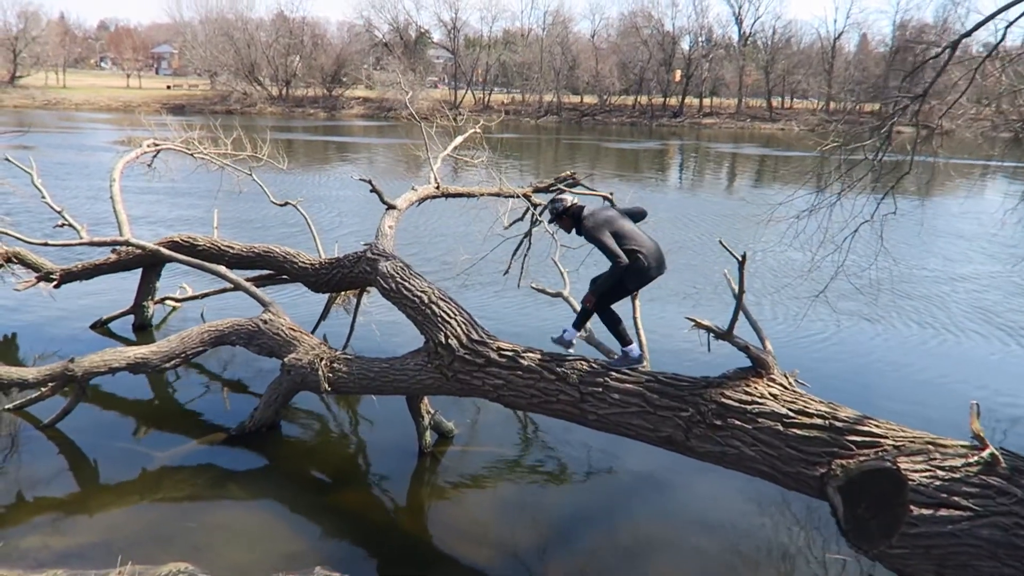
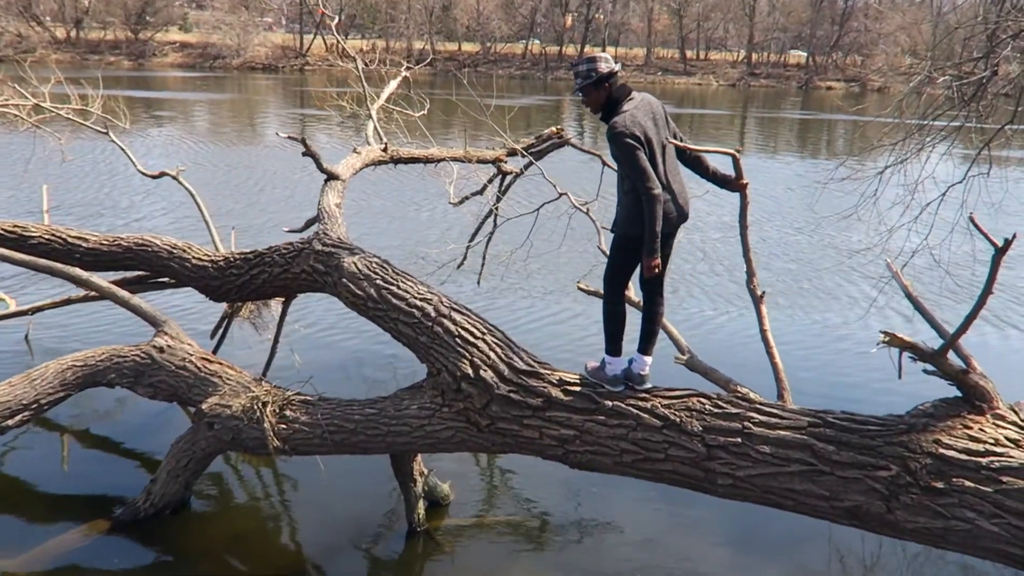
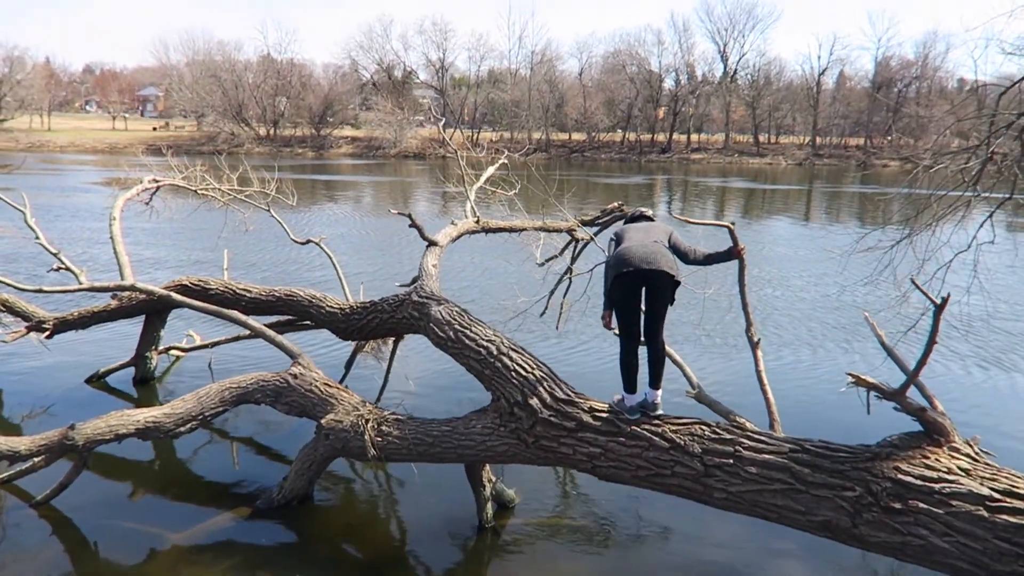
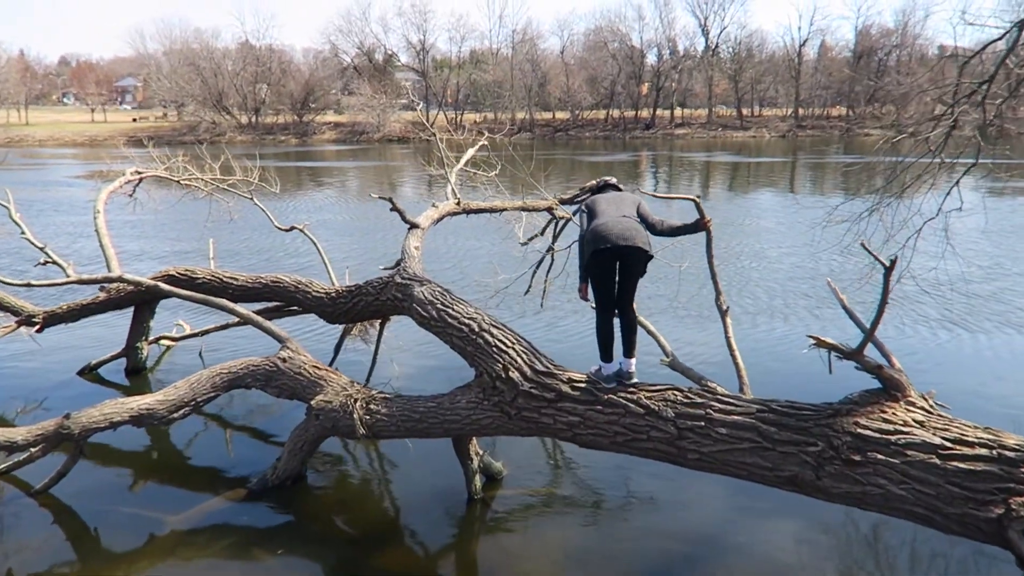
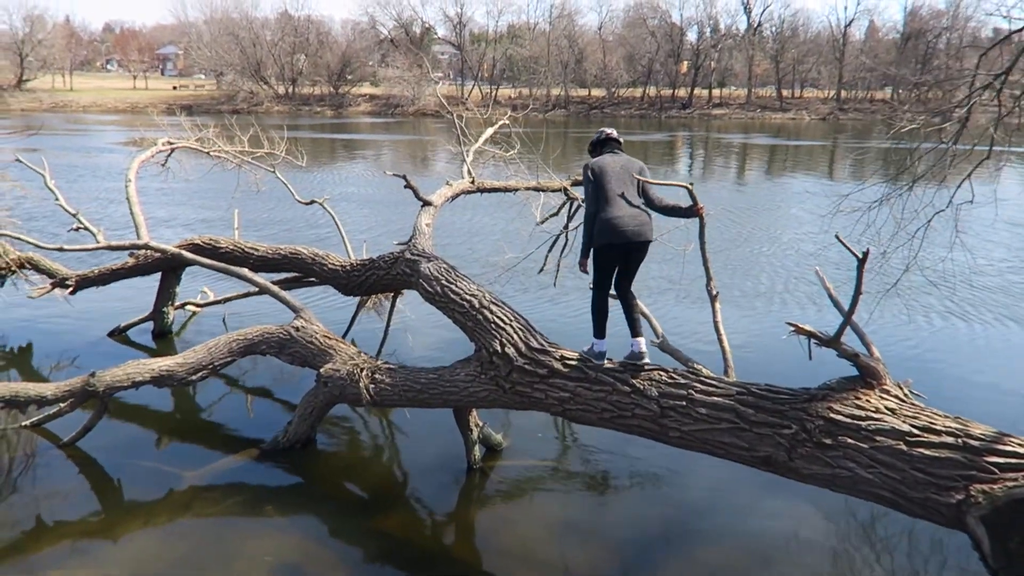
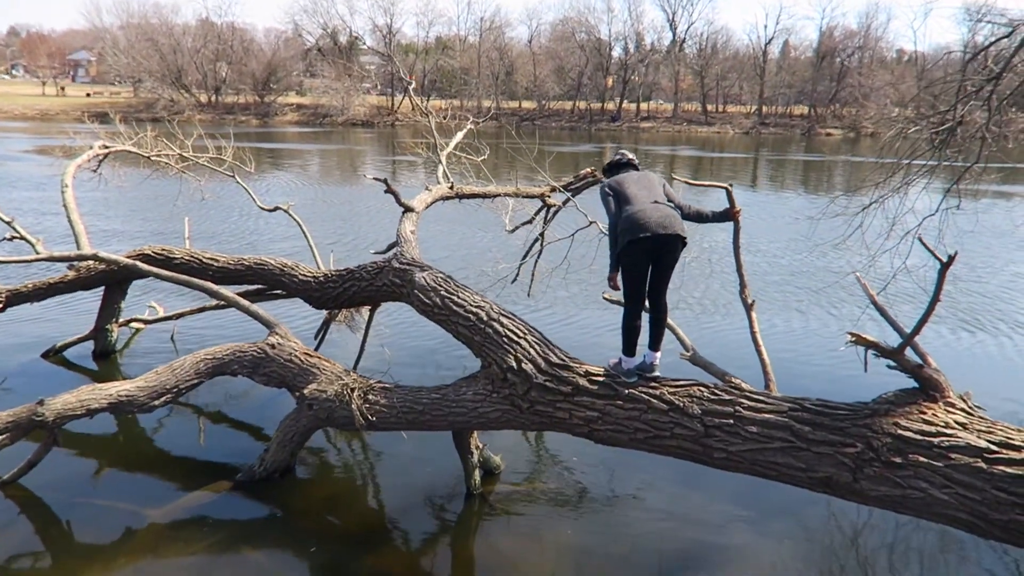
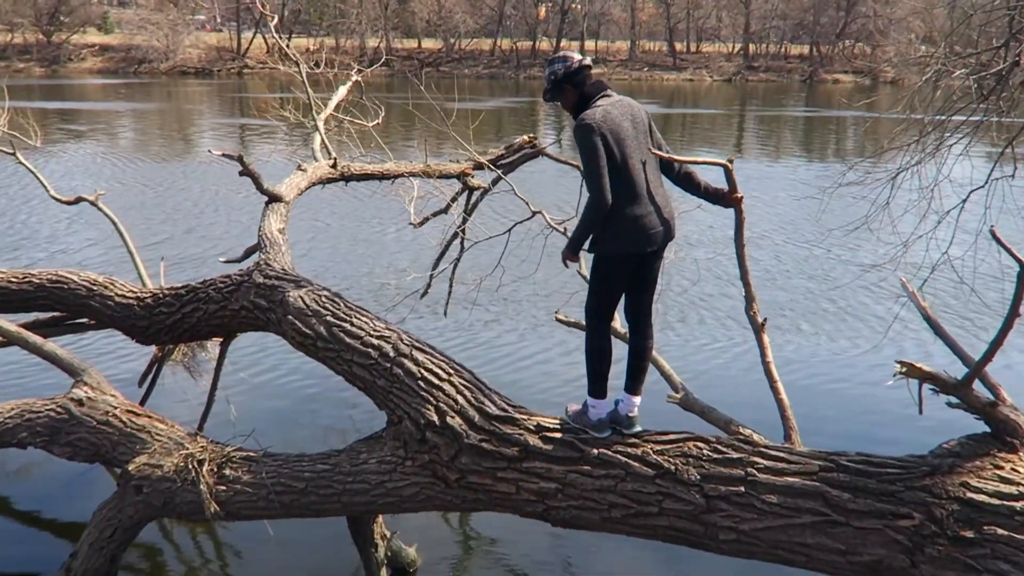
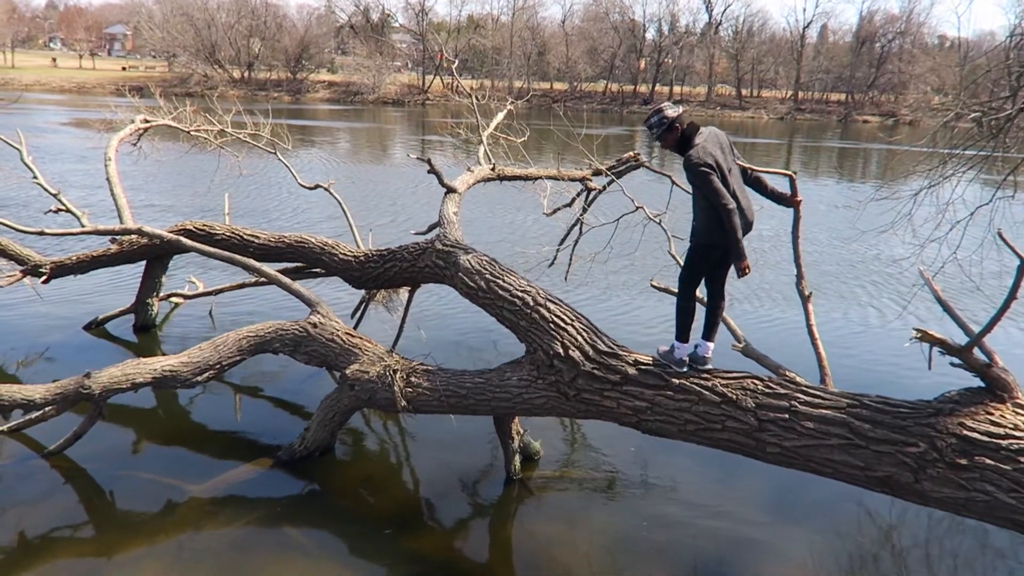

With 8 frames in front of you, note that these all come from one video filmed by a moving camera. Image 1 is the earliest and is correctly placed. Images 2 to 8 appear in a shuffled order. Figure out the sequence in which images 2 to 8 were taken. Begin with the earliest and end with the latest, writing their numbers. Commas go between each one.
5, 4, 3, 6, 8, 2, 7
